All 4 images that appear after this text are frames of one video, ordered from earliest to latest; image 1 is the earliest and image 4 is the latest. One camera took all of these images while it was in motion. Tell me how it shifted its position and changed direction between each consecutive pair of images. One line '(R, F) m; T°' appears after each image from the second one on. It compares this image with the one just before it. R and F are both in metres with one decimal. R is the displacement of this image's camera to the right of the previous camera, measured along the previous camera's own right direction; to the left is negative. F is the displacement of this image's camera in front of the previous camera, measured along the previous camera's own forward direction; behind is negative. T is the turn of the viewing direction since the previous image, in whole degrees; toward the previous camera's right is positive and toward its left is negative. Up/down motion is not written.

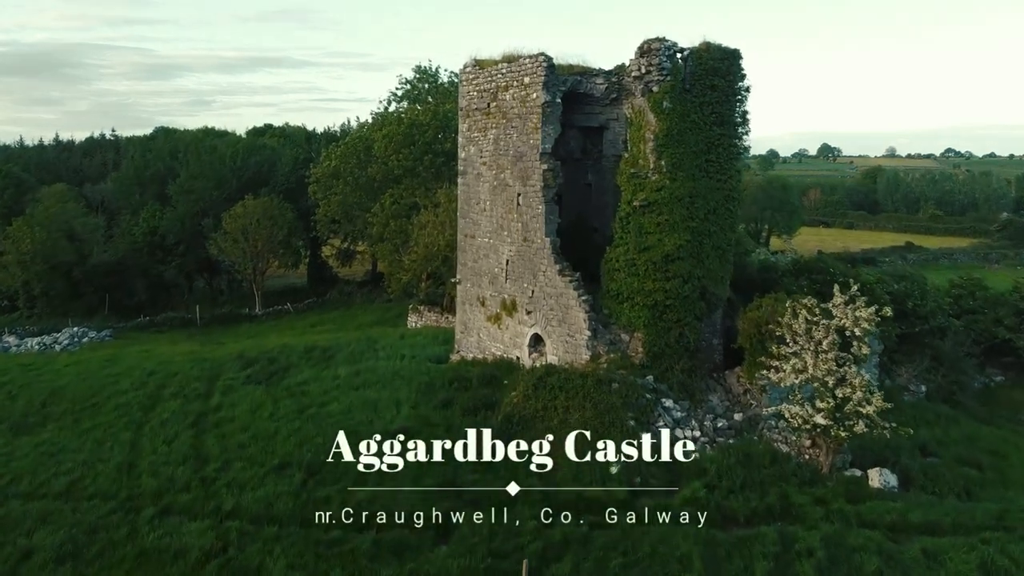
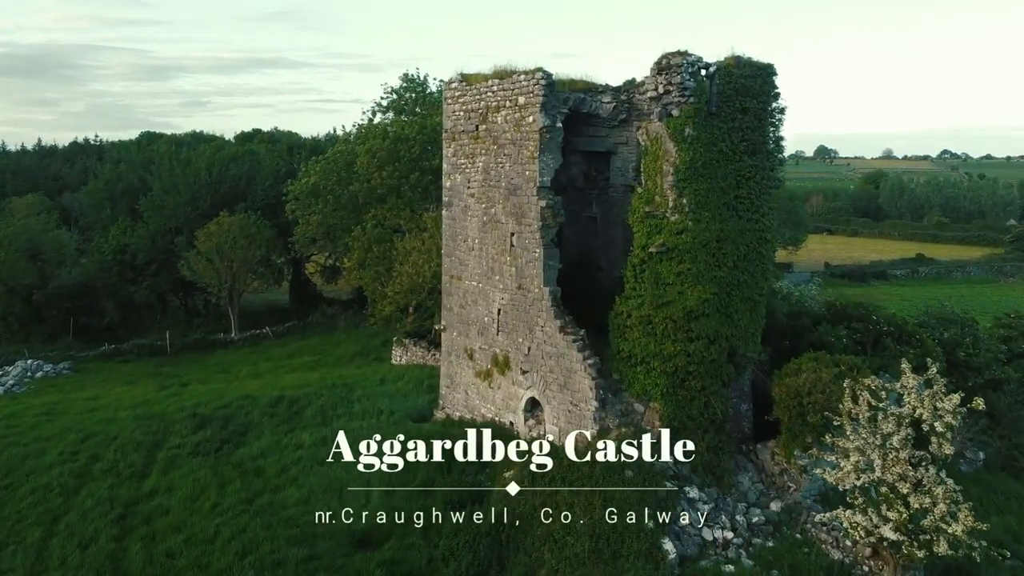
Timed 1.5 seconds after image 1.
(+0.1, +2.2) m; 0°
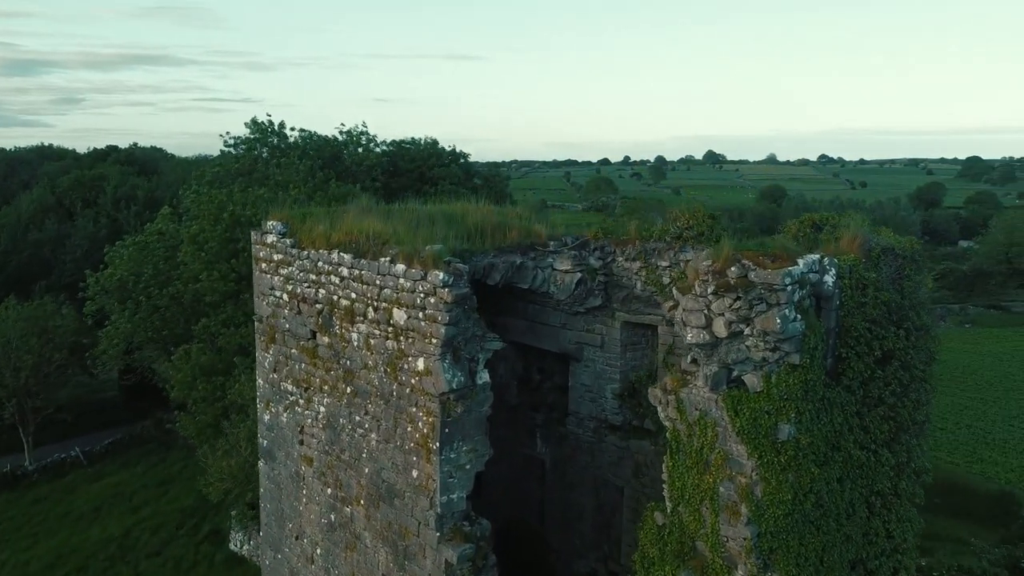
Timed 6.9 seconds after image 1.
(+0.2, +6.5) m; +7°
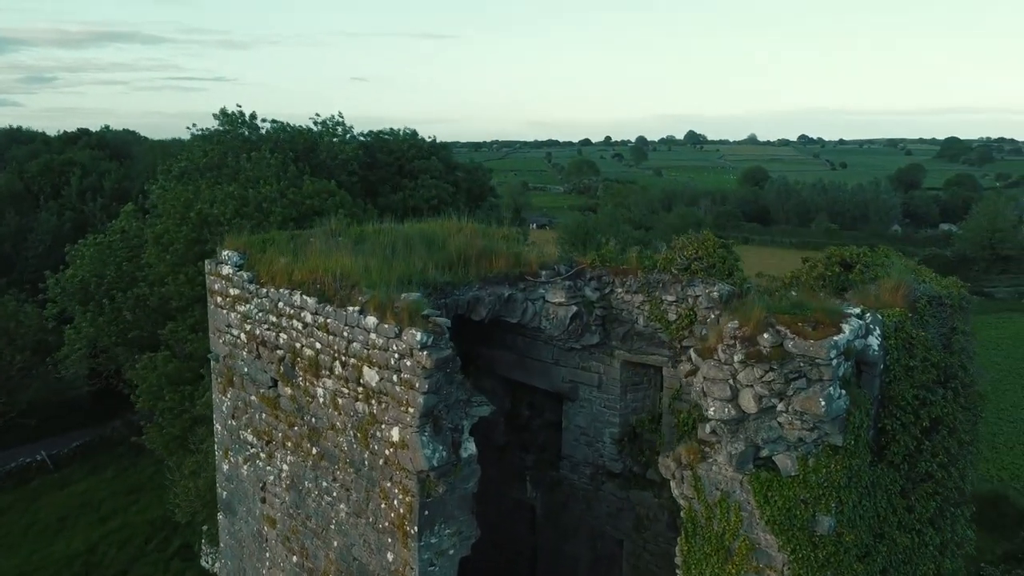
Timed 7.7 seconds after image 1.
(0.0, +0.8) m; +1°
